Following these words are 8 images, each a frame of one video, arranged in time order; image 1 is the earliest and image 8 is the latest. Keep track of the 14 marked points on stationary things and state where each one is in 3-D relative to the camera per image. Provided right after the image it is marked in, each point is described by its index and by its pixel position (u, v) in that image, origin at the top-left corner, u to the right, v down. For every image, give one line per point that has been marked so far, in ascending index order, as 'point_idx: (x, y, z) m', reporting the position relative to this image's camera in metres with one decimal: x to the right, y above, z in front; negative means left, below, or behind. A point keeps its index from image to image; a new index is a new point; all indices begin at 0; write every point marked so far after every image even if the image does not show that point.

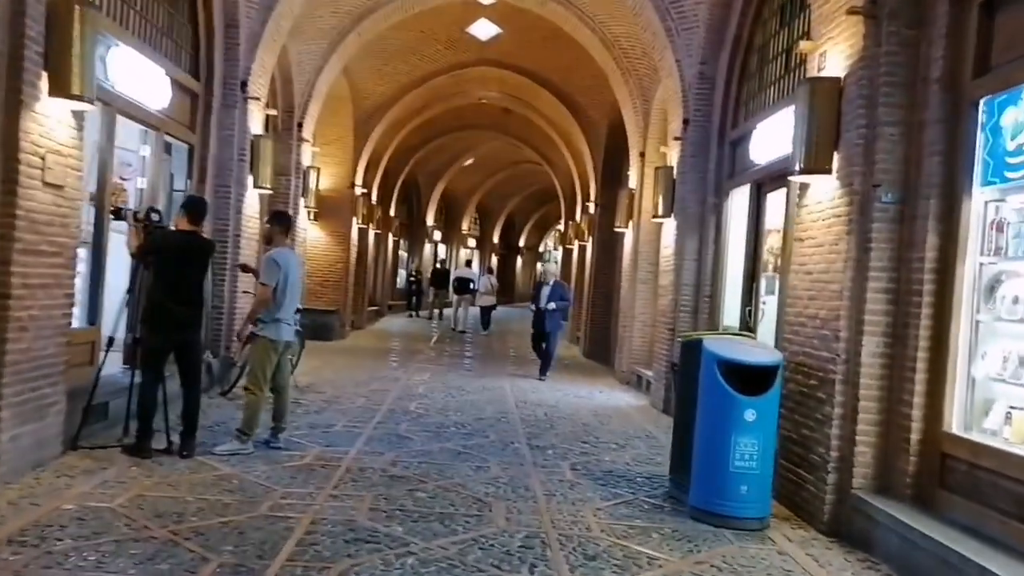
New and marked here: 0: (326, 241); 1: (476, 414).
0: (-3.6, +0.9, +16.9) m
1: (-0.4, -1.3, +9.0) m
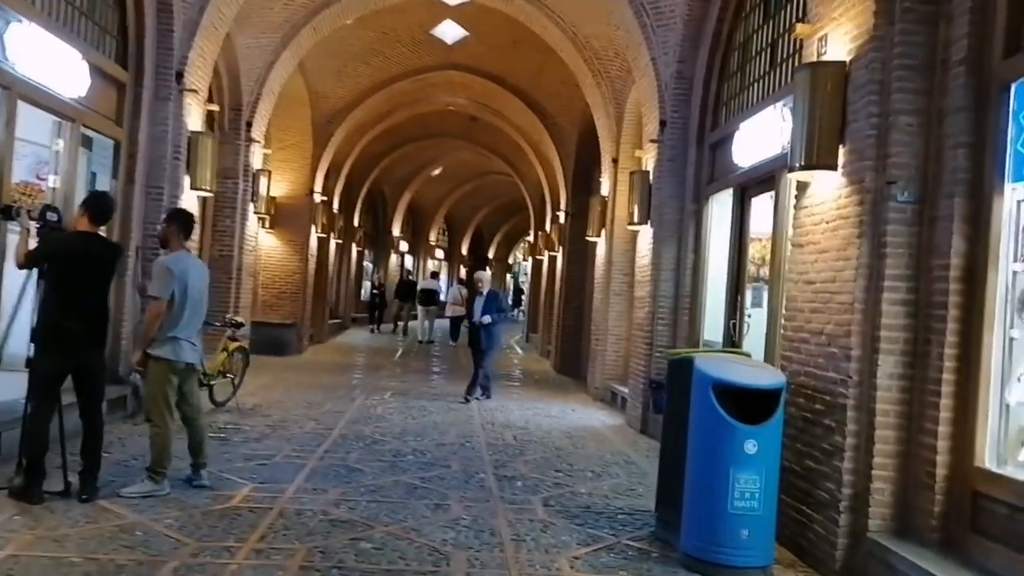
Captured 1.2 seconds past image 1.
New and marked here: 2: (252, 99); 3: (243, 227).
0: (-4.3, +0.7, +16.0) m
1: (-0.7, -1.4, +8.2) m
2: (-3.5, +2.5, +11.4) m
3: (-3.8, +0.9, +12.0) m
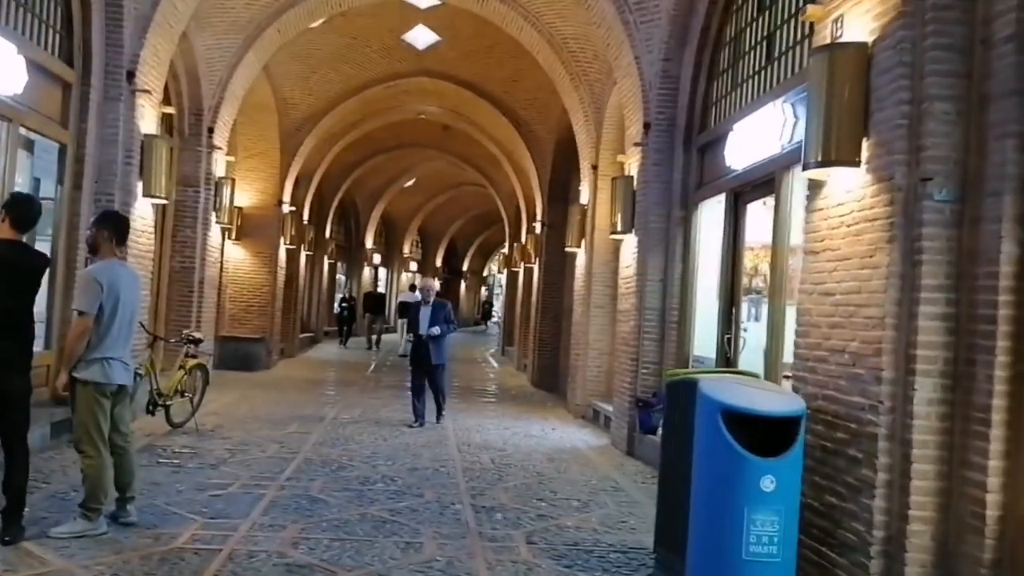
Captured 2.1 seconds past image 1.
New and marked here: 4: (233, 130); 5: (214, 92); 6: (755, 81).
0: (-4.7, +0.4, +15.3) m
1: (-0.9, -1.6, +7.6) m
2: (-3.7, +2.3, +10.8) m
3: (-4.1, +0.7, +11.3) m
4: (-4.9, +2.8, +15.2) m
5: (-3.7, +2.5, +10.8) m
6: (+2.1, +1.8, +7.6) m
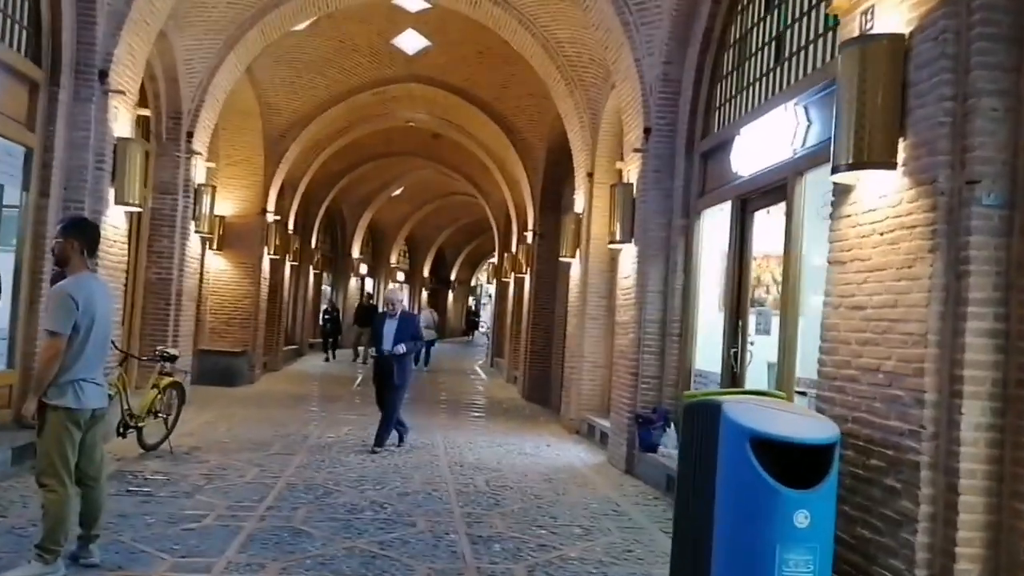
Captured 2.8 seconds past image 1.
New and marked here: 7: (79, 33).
0: (-4.8, +0.3, +14.8) m
1: (-0.9, -1.7, +7.2) m
2: (-3.8, +2.2, +10.3) m
3: (-4.2, +0.5, +10.8) m
4: (-5.1, +2.6, +14.7) m
5: (-3.8, +2.3, +10.3) m
6: (+2.1, +1.7, +7.2) m
7: (-3.8, +2.3, +7.6) m
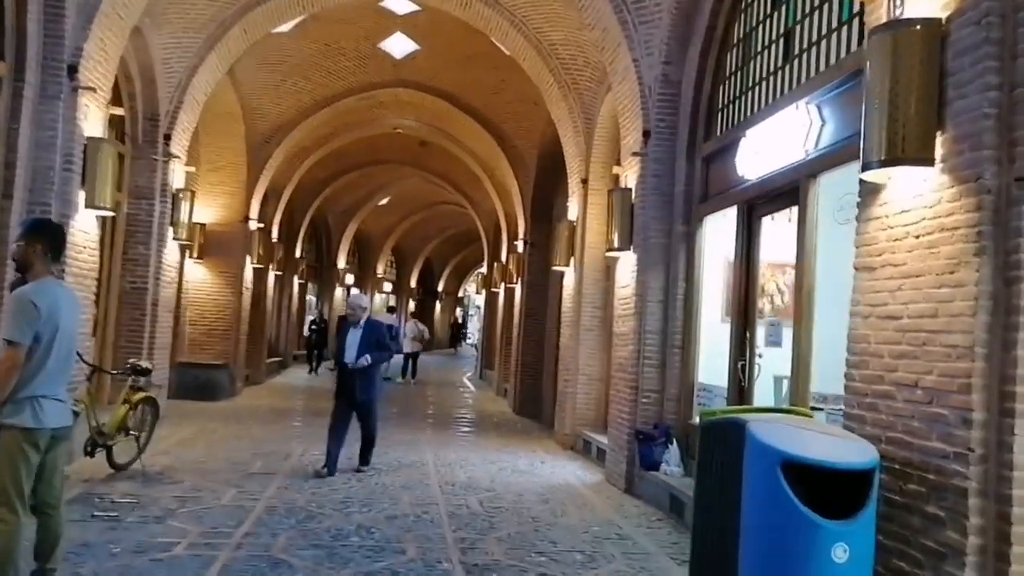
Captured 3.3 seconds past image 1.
0: (-5.0, +0.1, +14.4) m
1: (-1.0, -1.7, +6.7) m
2: (-3.9, +2.1, +9.9) m
3: (-4.3, +0.4, +10.4) m
4: (-5.3, +2.4, +14.3) m
5: (-3.9, +2.2, +9.9) m
6: (+2.1, +1.6, +6.9) m
7: (-3.8, +2.2, +7.1) m
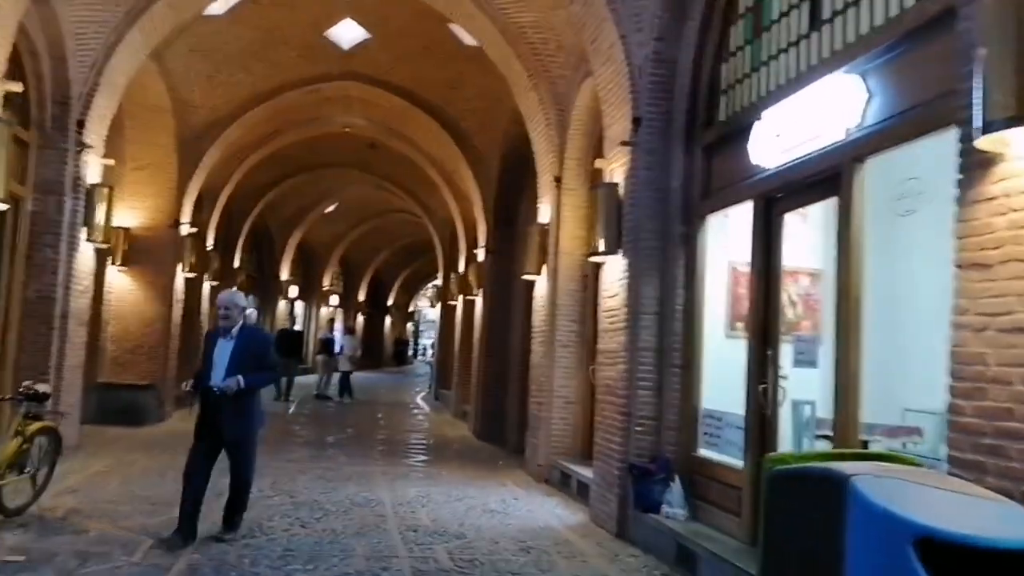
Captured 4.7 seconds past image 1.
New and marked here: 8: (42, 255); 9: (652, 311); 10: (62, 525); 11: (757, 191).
0: (-5.6, -0.1, +12.9) m
1: (-1.1, -1.8, +5.4) m
2: (-4.2, +2.0, +8.5) m
3: (-4.6, +0.3, +8.9) m
4: (-5.8, +2.2, +12.8) m
5: (-4.2, +2.1, +8.5) m
6: (+1.9, +1.6, +5.8) m
7: (-4.0, +2.1, +5.8) m
8: (-4.7, +0.3, +8.7) m
9: (+1.2, -0.2, +7.2) m
10: (-3.2, -1.7, +6.1) m
11: (+1.7, +0.7, +6.0) m
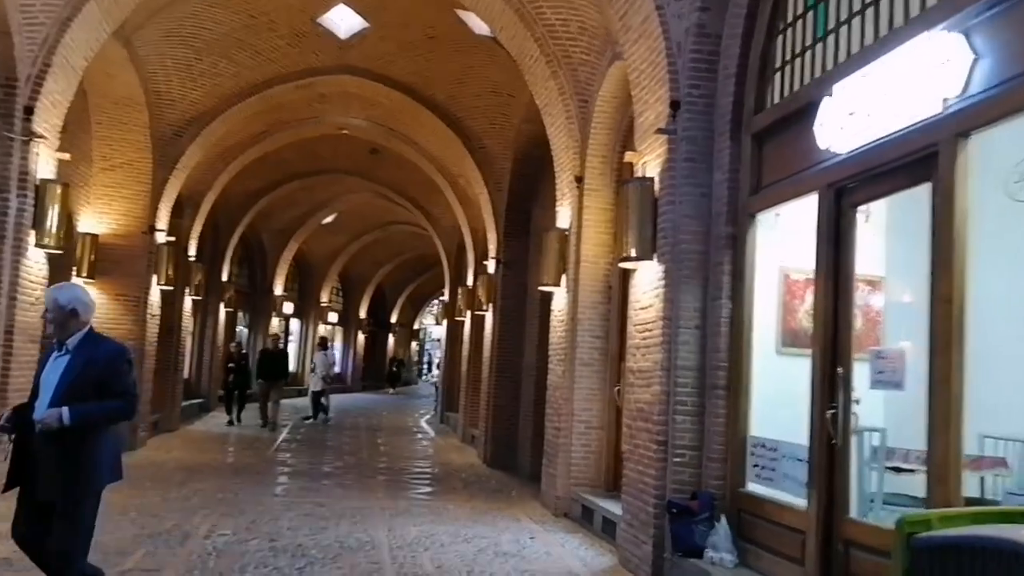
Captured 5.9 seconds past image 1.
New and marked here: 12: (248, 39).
0: (-5.4, -0.3, +12.0) m
1: (-1.0, -1.8, +4.5) m
2: (-4.1, +1.9, +7.7) m
3: (-4.5, +0.2, +8.1) m
4: (-5.7, +2.0, +12.0) m
5: (-4.1, +2.0, +7.7) m
6: (+2.0, +1.5, +4.9) m
7: (-3.9, +2.1, +4.9) m
8: (-4.6, +0.2, +7.8) m
9: (+1.3, -0.3, +6.3) m
10: (-3.1, -1.7, +5.2) m
11: (+1.8, +0.6, +5.1) m
12: (-3.4, +3.3, +11.5) m
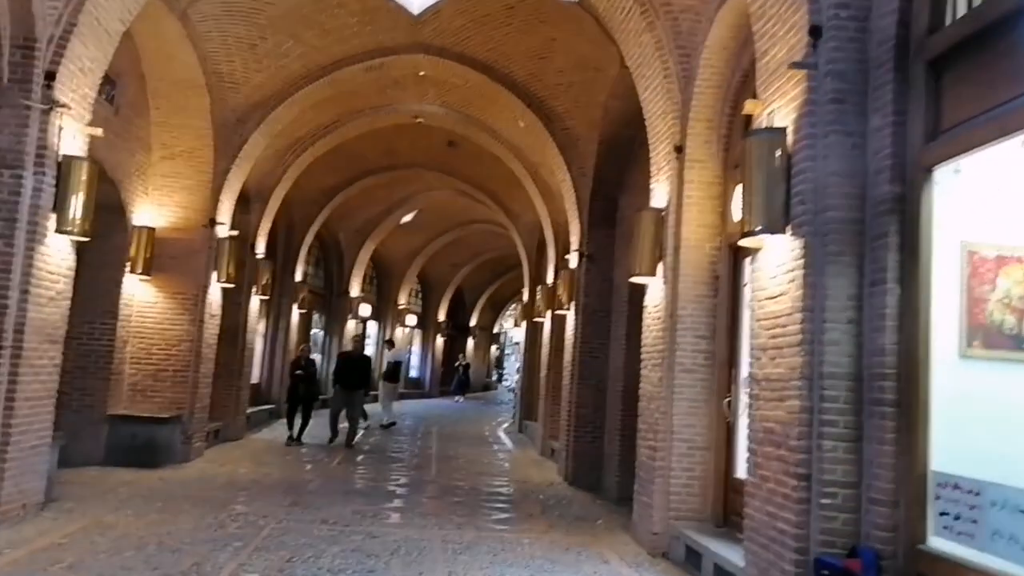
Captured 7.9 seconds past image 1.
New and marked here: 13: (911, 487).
0: (-4.4, -0.3, +11.0) m
1: (-0.7, -1.7, +3.1) m
2: (-3.5, +1.9, +6.6) m
3: (-3.8, +0.2, +7.0) m
4: (-4.6, +2.1, +11.1) m
5: (-3.5, +2.1, +6.6) m
6: (+2.4, +1.7, +3.3) m
7: (-3.5, +2.2, +3.9) m
8: (-3.9, +0.3, +6.8) m
9: (+1.8, -0.2, +4.7) m
10: (-2.7, -1.7, +4.0) m
11: (+2.2, +0.7, +3.5) m
12: (-2.4, +3.3, +10.4) m
13: (+2.0, -1.0, +4.3) m
